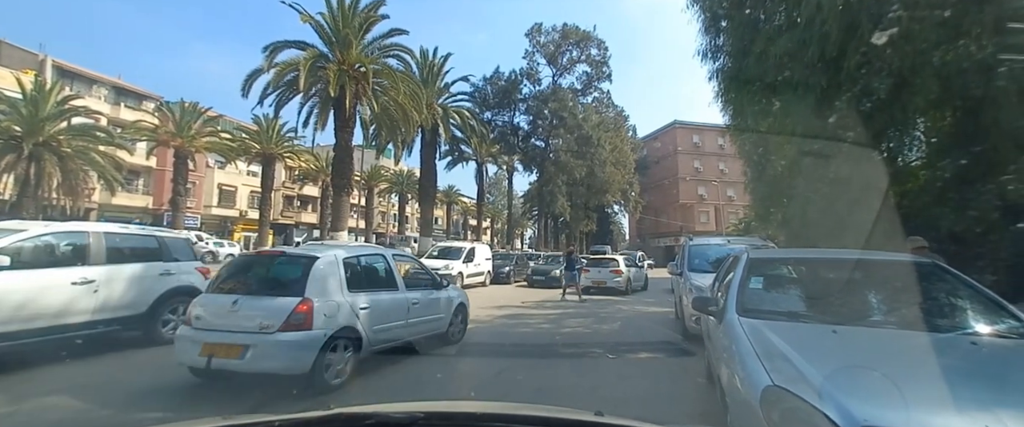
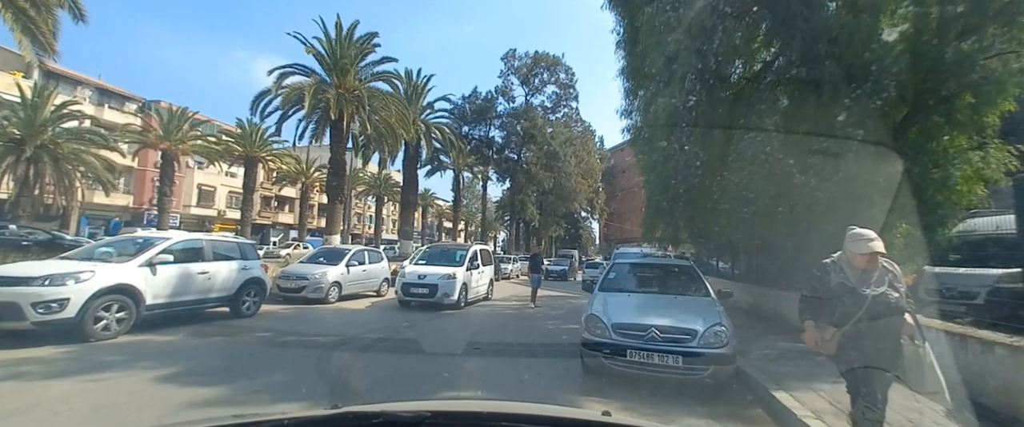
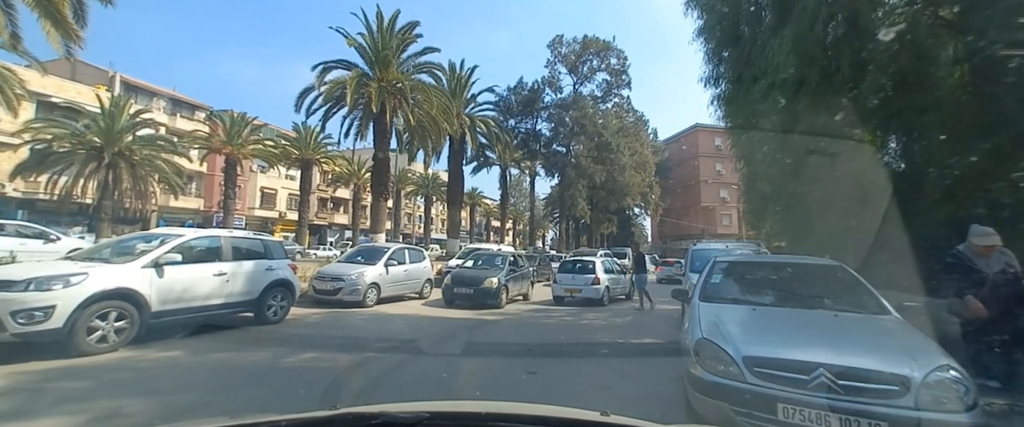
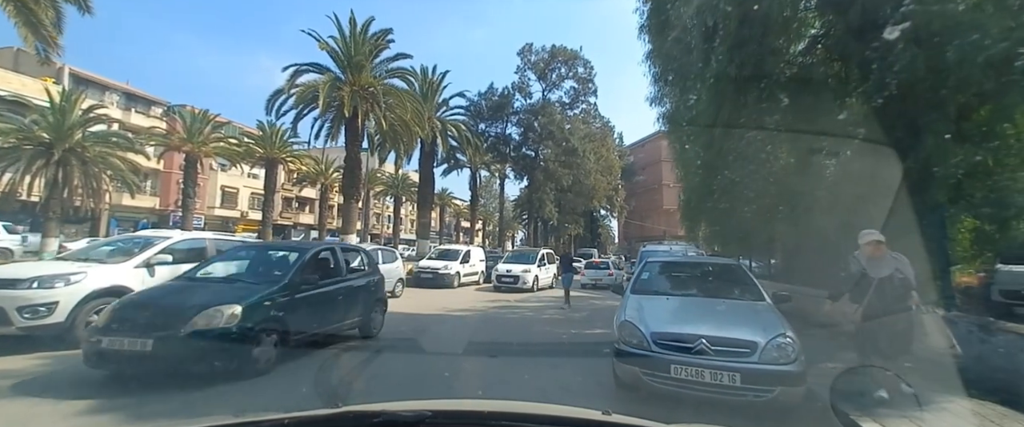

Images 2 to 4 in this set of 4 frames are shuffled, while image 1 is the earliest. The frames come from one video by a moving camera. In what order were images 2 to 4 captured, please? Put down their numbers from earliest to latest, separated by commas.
3, 4, 2
